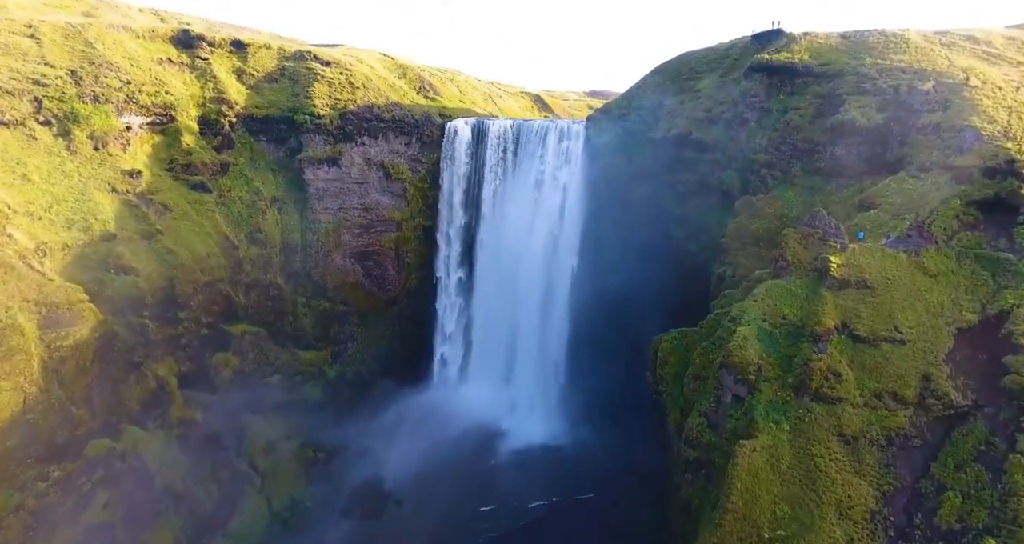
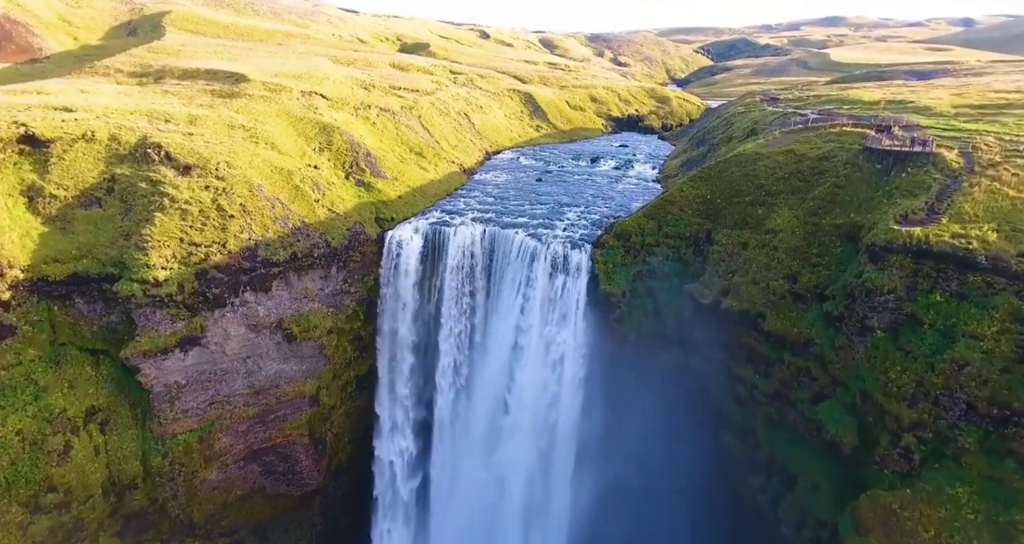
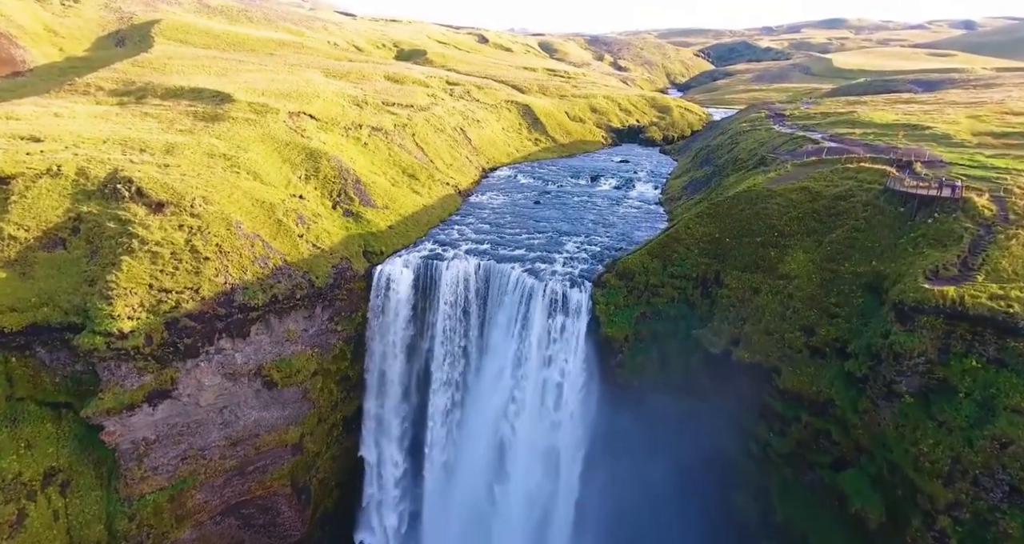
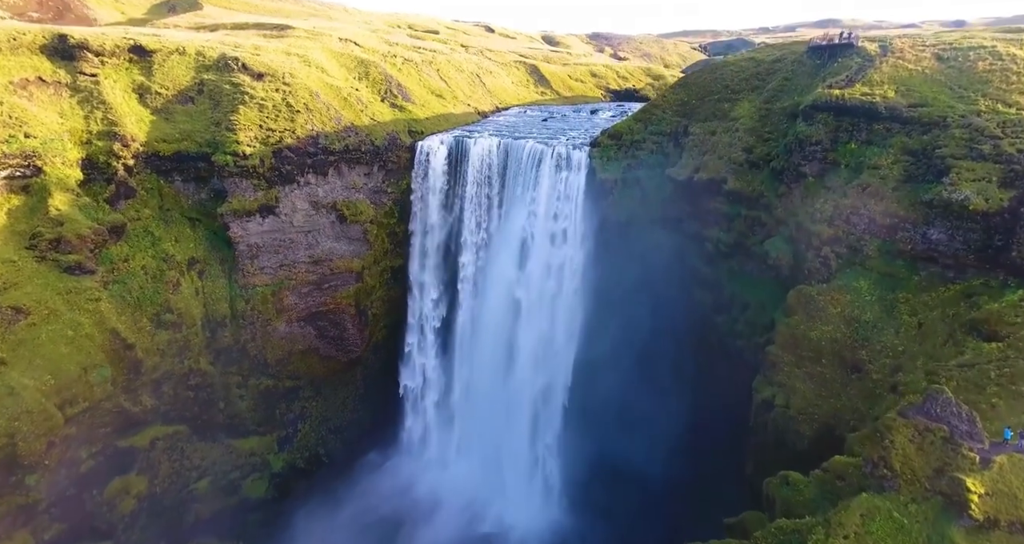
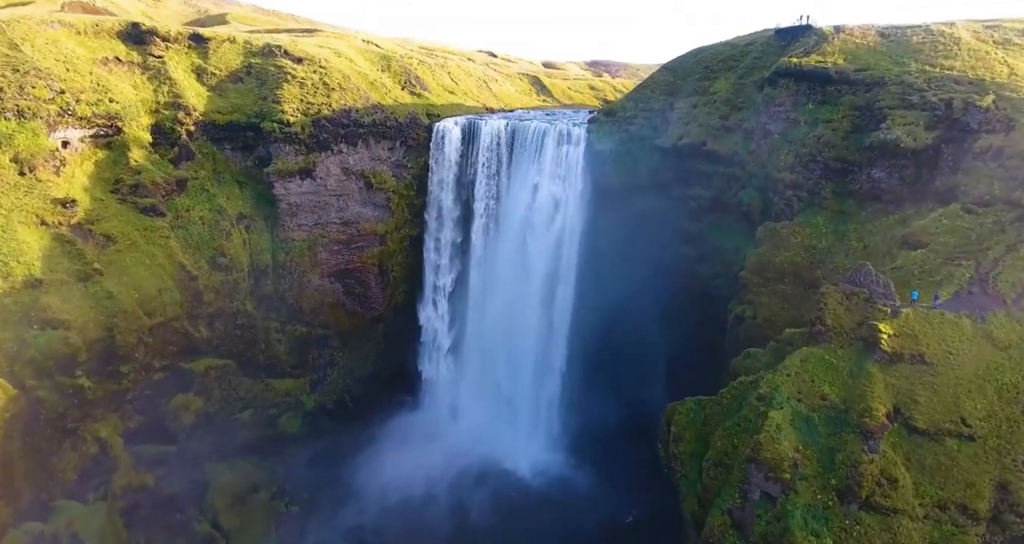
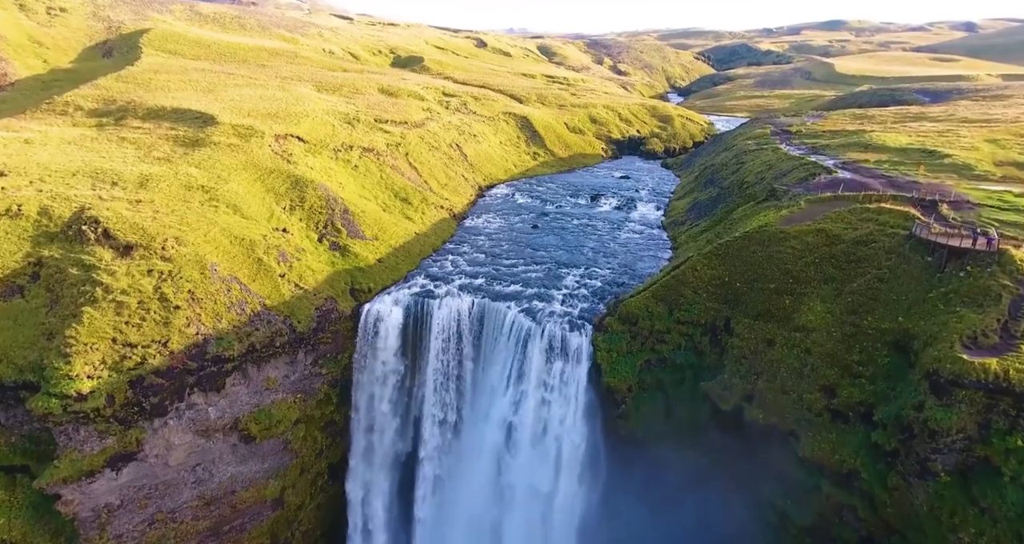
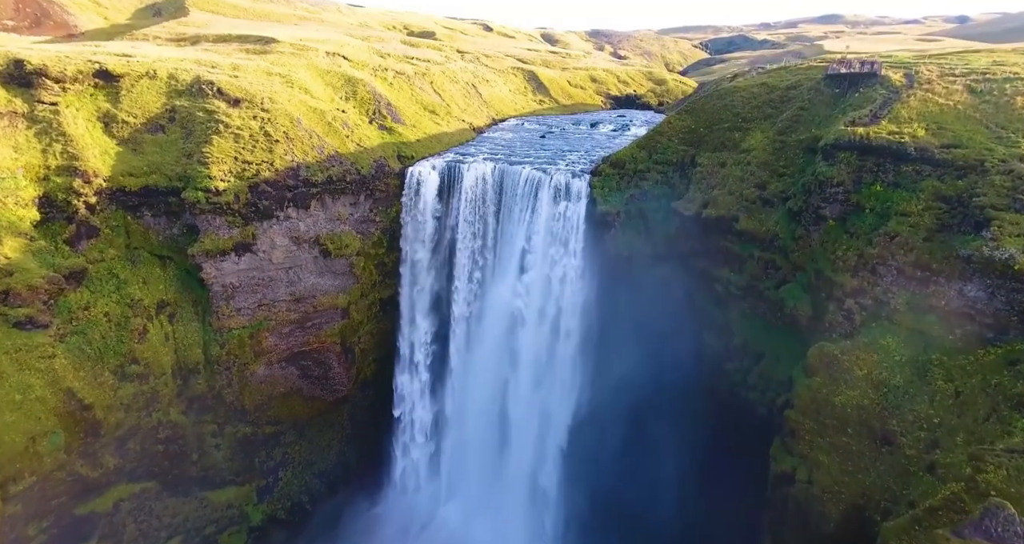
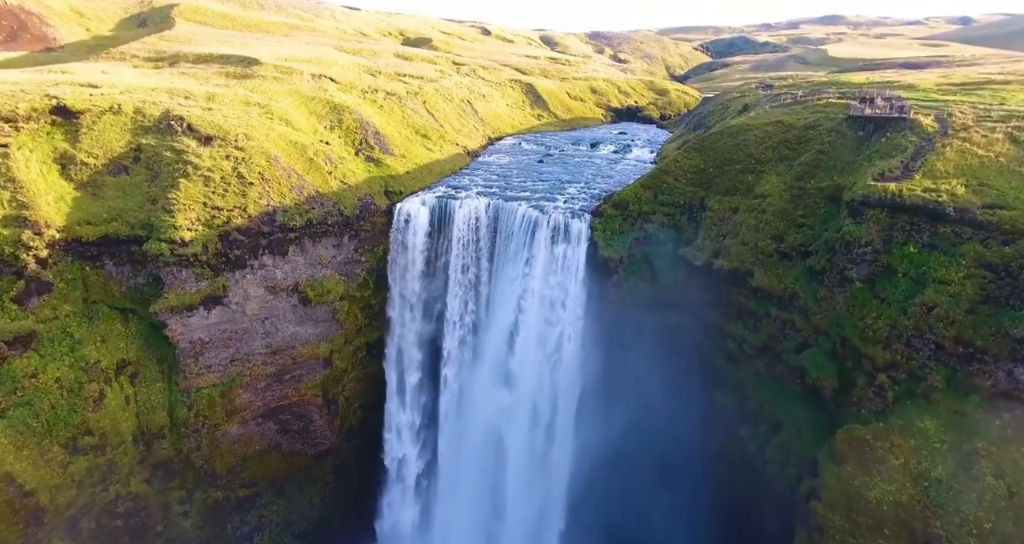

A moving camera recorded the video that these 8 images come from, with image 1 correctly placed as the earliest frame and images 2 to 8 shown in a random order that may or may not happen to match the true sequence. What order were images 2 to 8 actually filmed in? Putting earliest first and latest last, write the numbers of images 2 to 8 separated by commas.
5, 4, 7, 8, 2, 3, 6
